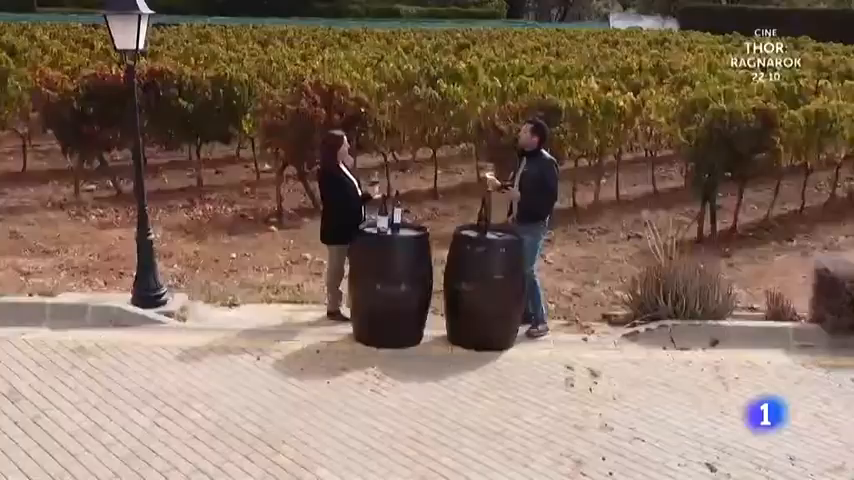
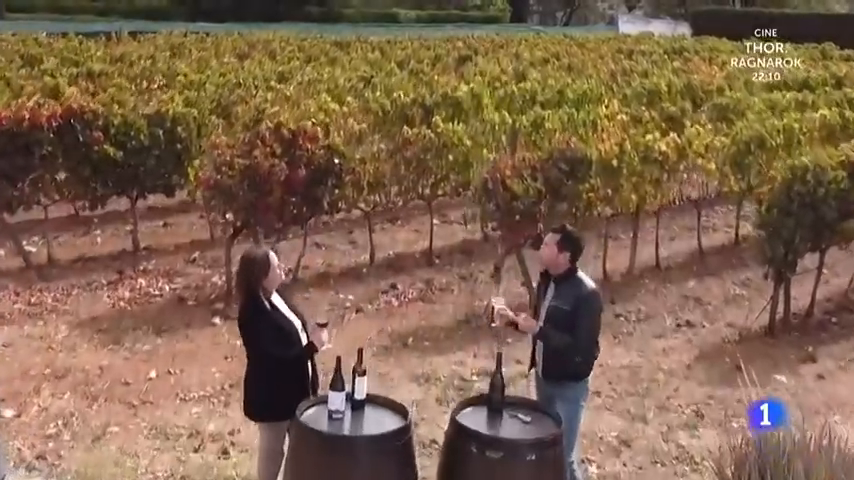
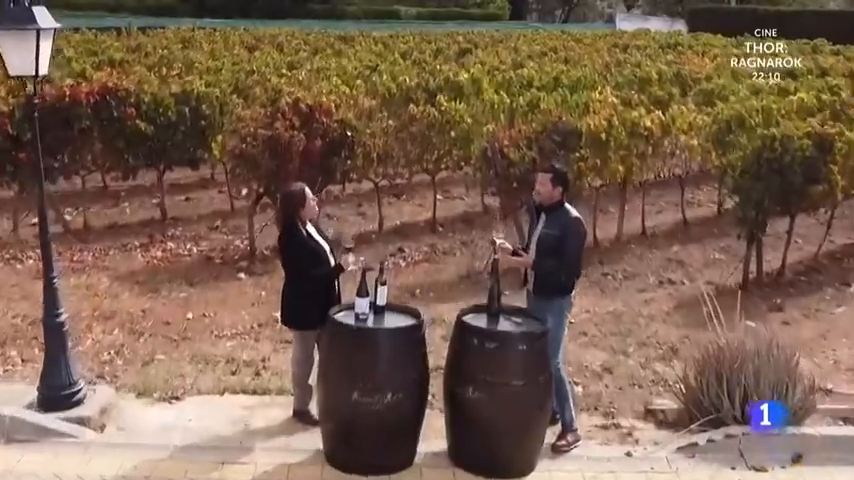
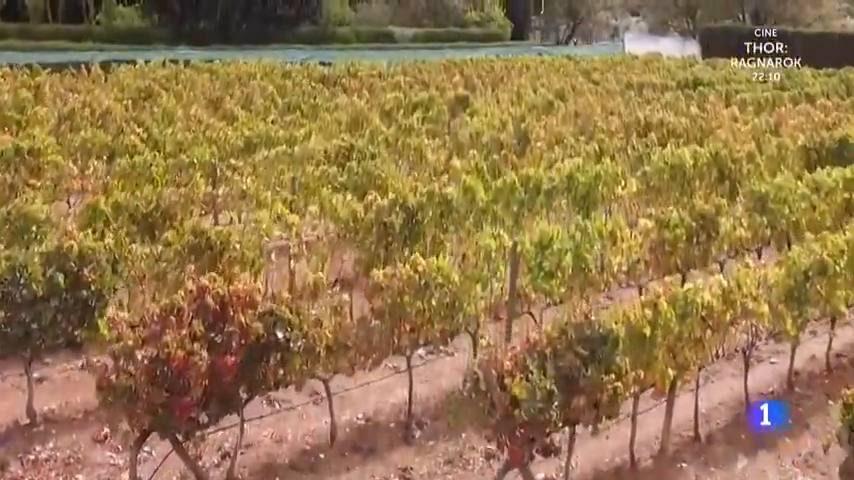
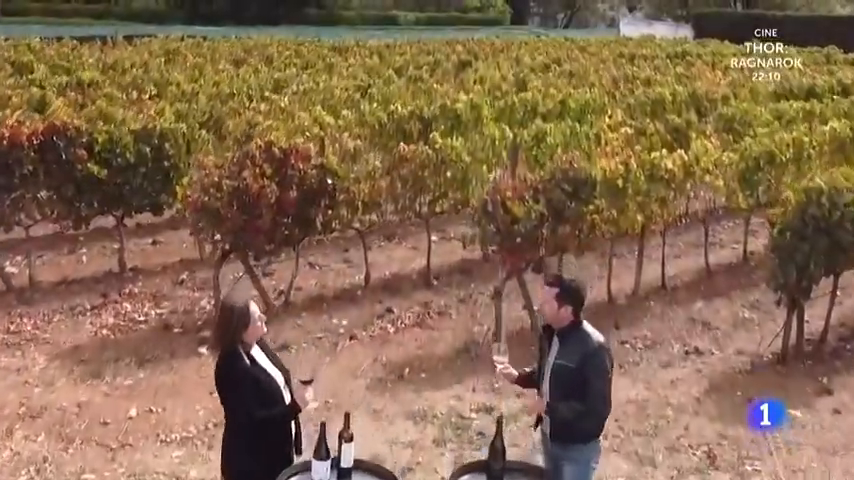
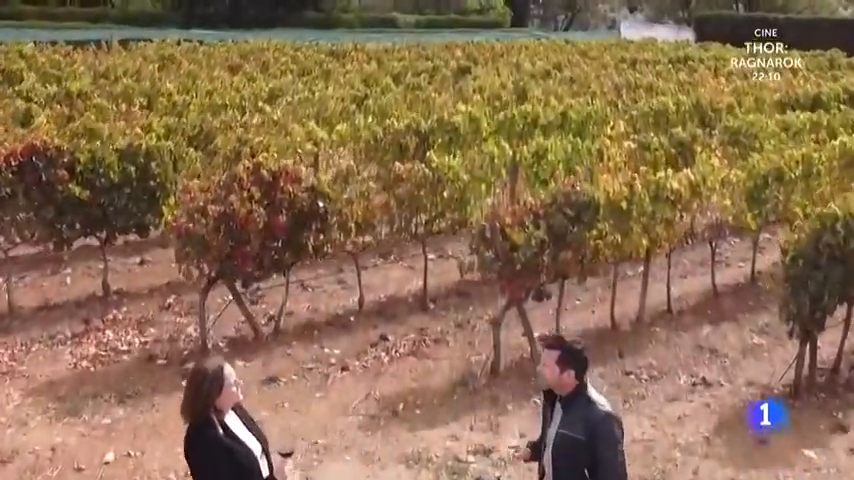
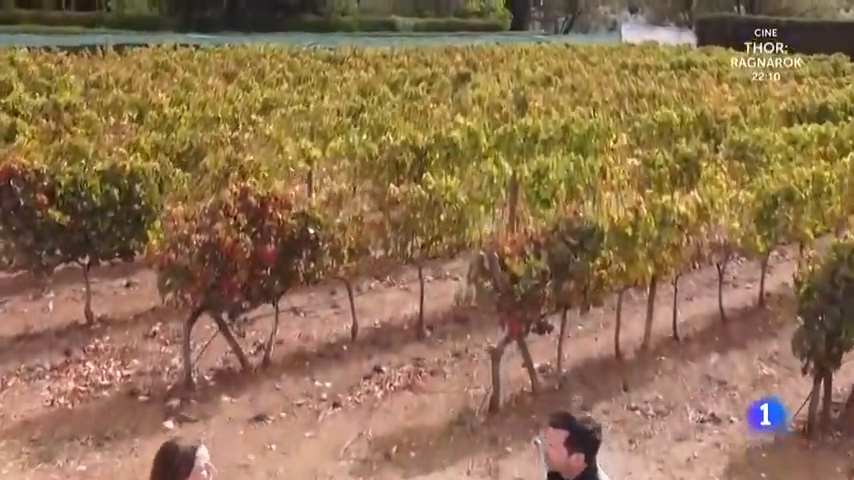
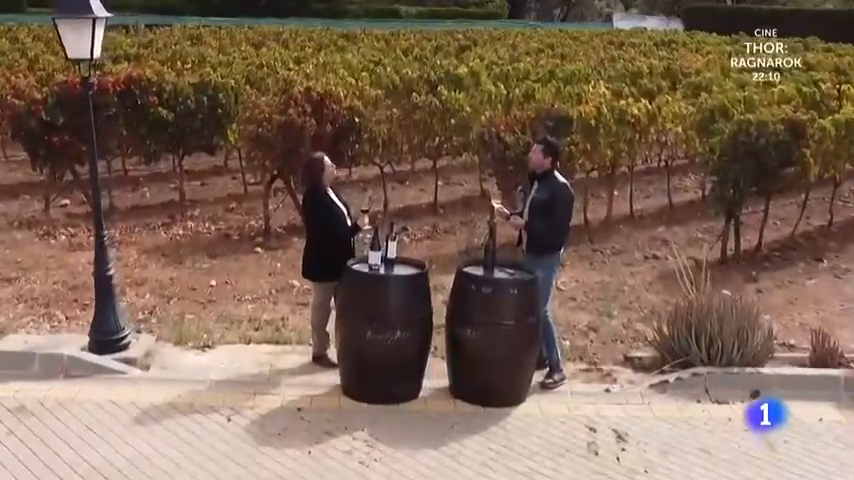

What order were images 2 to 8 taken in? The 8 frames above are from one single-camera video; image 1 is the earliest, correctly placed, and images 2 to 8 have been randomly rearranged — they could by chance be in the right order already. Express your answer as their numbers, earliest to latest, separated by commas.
8, 3, 2, 5, 6, 7, 4
